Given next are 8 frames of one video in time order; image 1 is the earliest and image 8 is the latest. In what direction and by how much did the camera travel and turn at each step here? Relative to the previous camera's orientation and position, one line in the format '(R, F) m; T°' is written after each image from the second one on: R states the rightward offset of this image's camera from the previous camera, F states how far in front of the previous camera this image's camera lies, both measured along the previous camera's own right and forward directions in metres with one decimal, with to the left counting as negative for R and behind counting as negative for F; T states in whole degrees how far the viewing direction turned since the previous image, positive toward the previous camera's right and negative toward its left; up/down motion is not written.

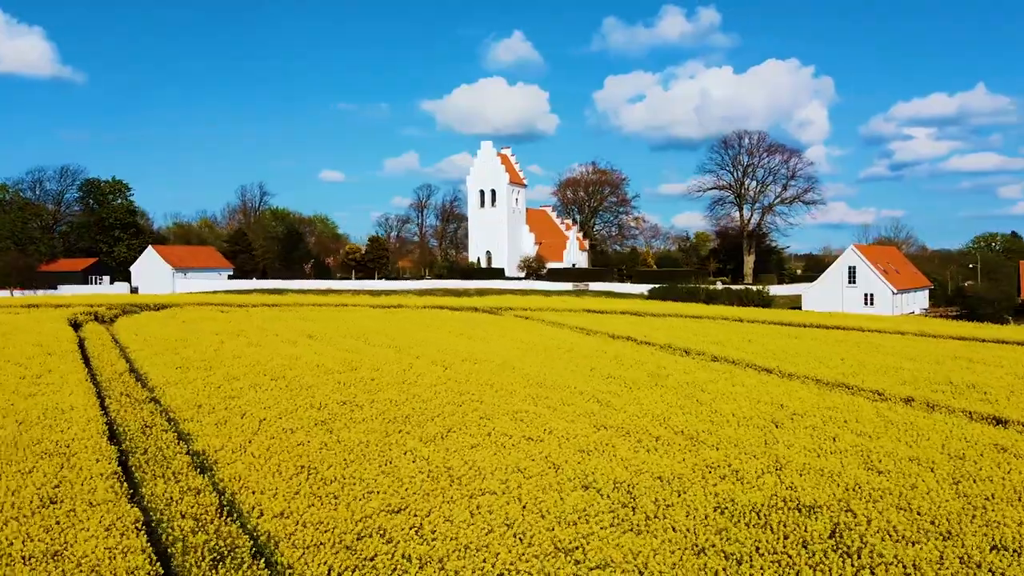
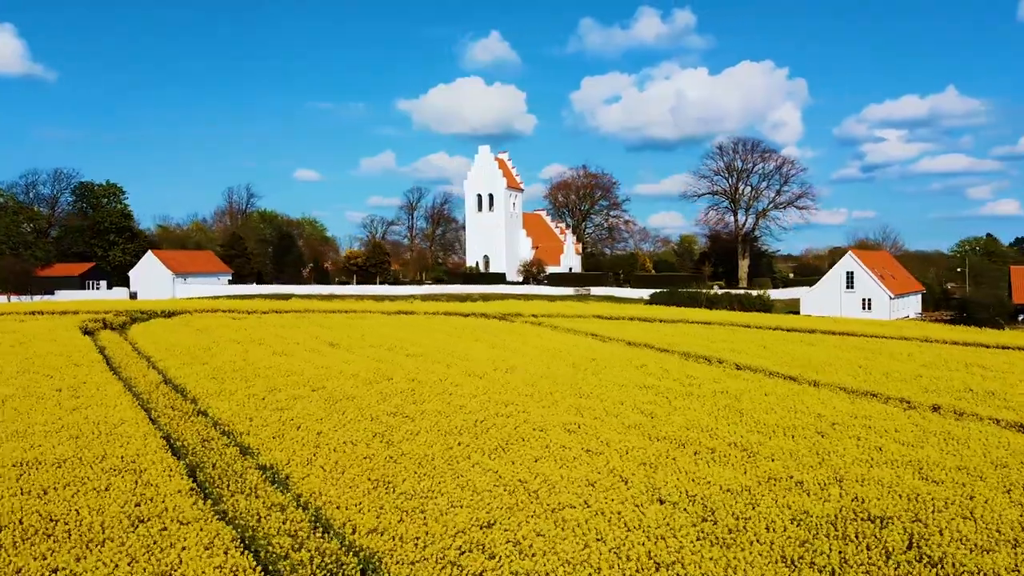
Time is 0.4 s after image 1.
(-1.0, -0.2) m; +2°
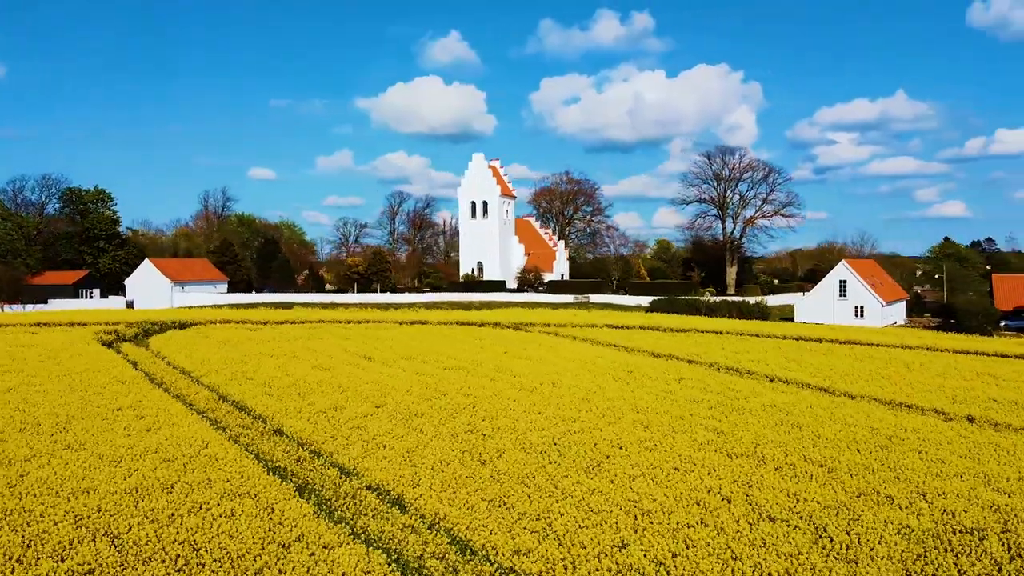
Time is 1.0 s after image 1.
(-1.7, -0.3) m; +3°
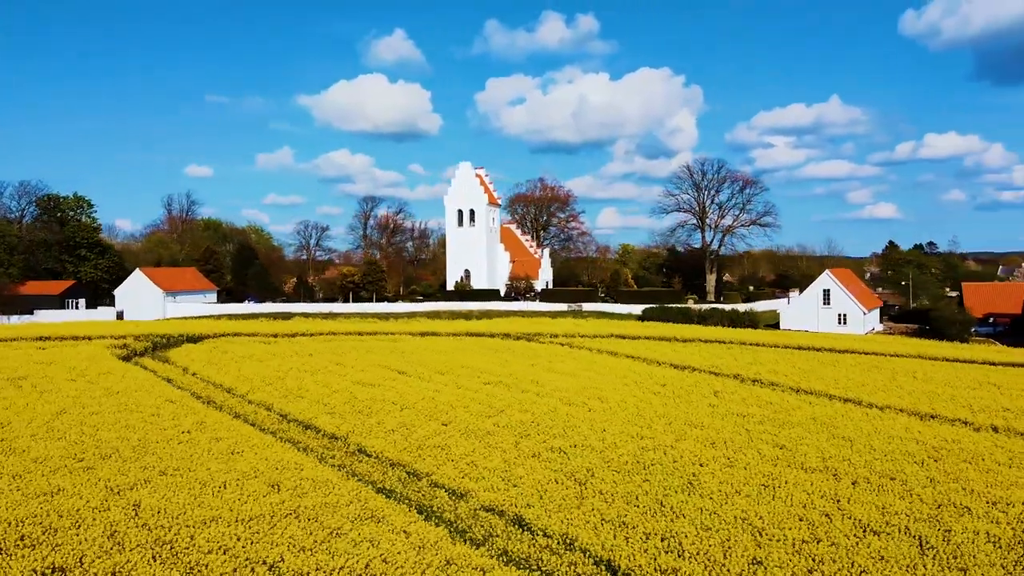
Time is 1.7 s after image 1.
(-2.0, -0.4) m; +4°
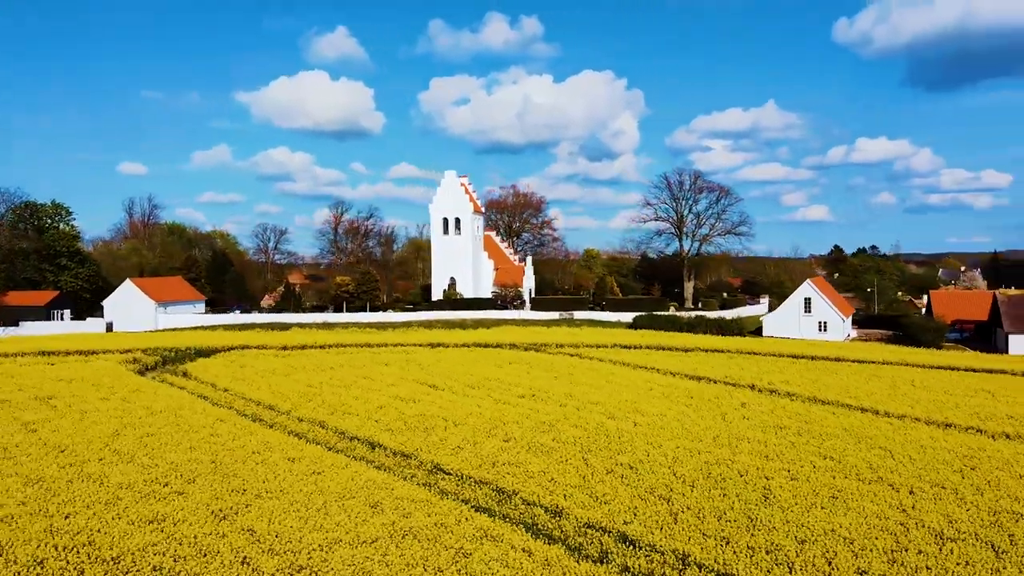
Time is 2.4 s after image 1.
(-2.0, -0.4) m; +4°
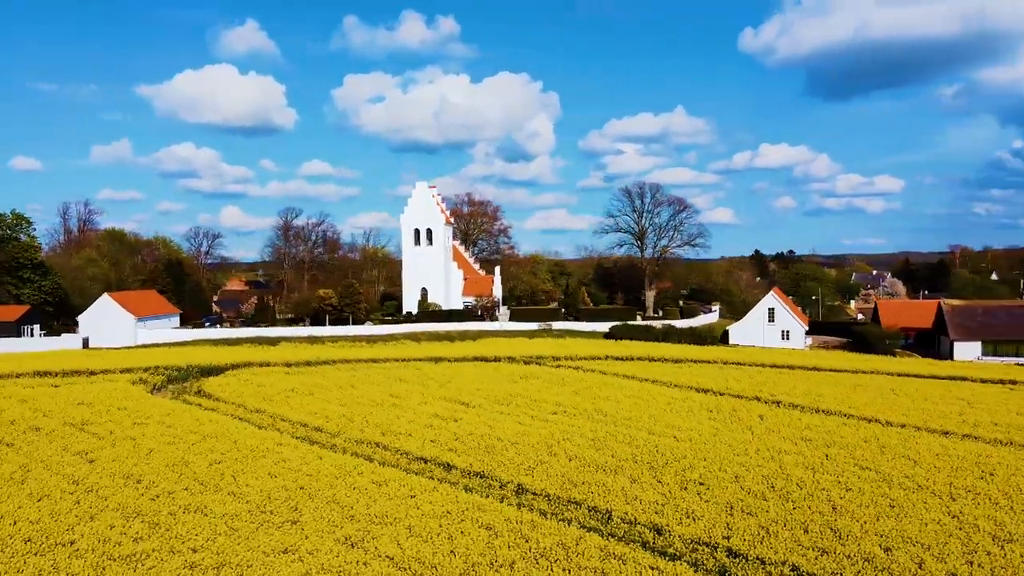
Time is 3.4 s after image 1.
(-2.7, -0.6) m; +6°
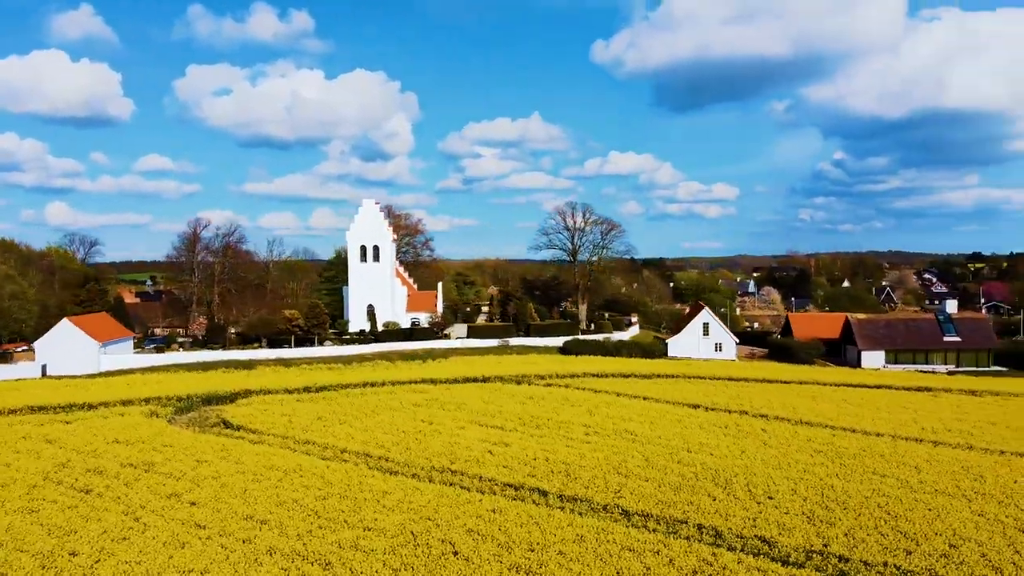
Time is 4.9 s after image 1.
(-4.5, -0.9) m; +10°
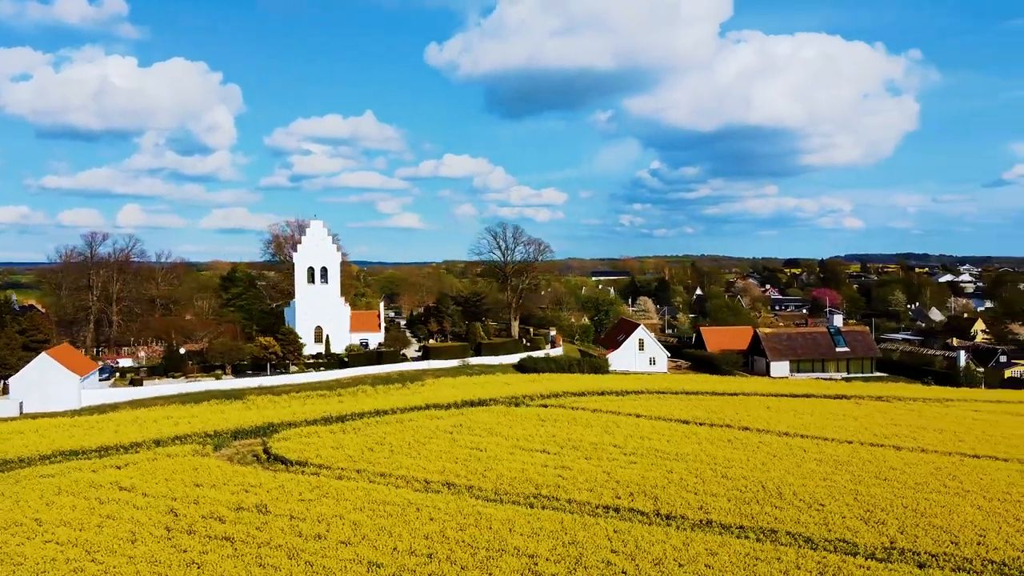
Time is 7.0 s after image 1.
(-5.9, -1.2) m; +12°
